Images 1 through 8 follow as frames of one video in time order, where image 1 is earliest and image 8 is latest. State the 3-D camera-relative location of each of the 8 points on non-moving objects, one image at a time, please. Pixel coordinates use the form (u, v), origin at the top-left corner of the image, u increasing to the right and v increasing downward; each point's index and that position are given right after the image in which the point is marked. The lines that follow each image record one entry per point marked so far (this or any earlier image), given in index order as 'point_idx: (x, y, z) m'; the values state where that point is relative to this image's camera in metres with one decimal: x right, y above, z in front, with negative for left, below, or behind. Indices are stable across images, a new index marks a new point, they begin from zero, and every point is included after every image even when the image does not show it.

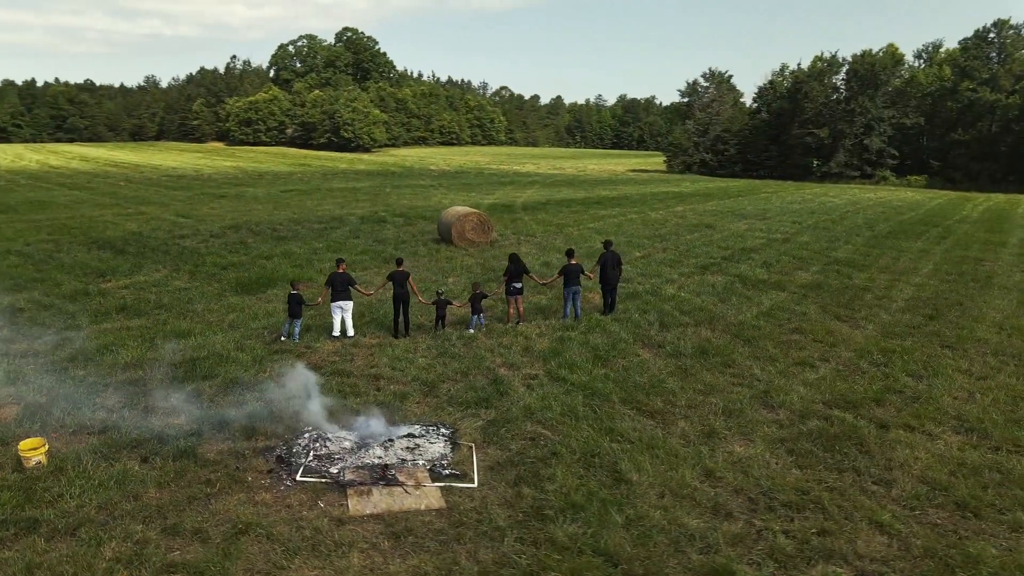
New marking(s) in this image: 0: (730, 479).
0: (+2.0, -1.8, +6.8) m
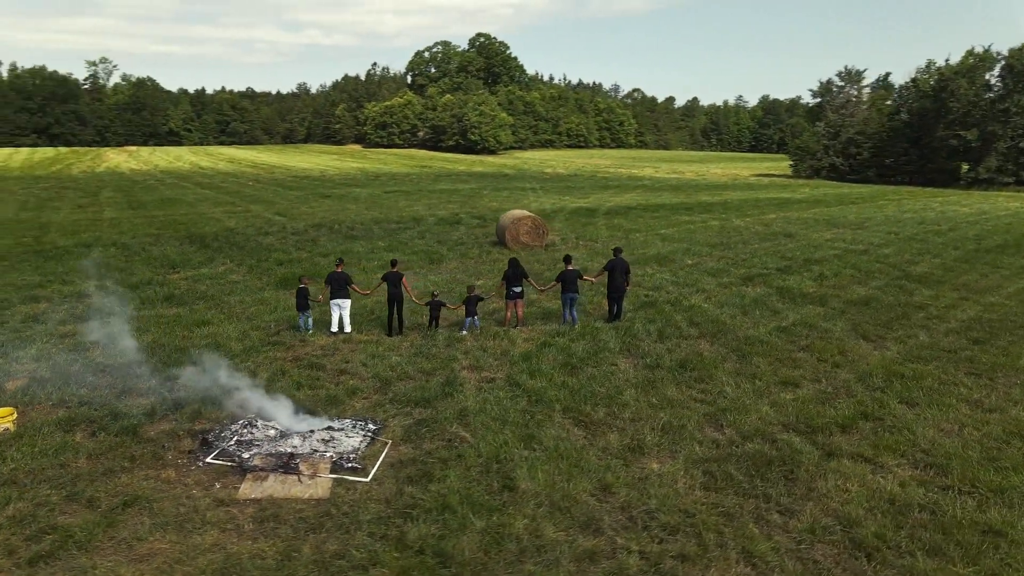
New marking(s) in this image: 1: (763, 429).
0: (+1.0, -1.9, +6.6) m
1: (+2.8, -1.6, +8.1) m
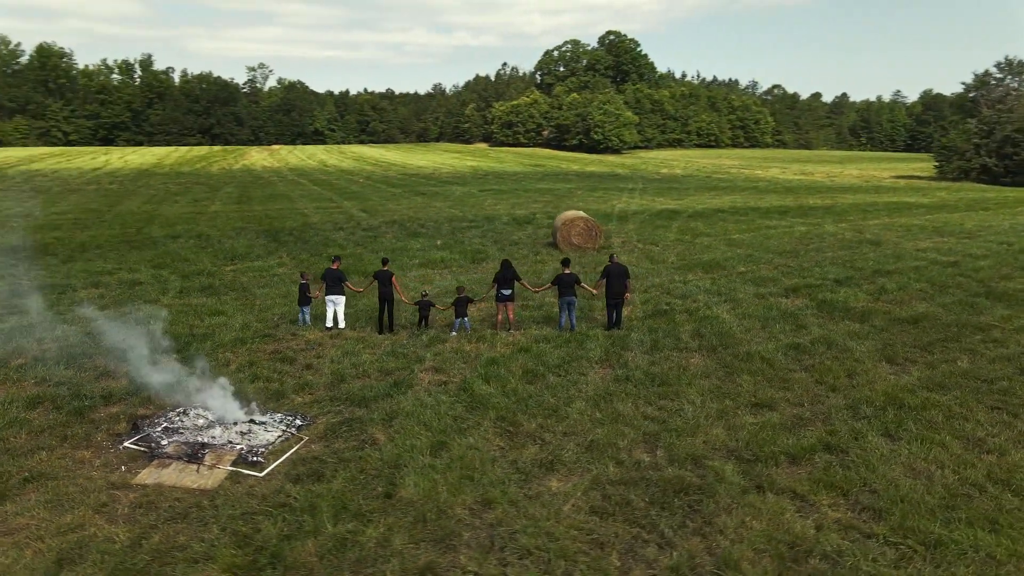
0: (-0.1, -1.9, +6.3) m
1: (+1.9, -1.7, +7.5) m
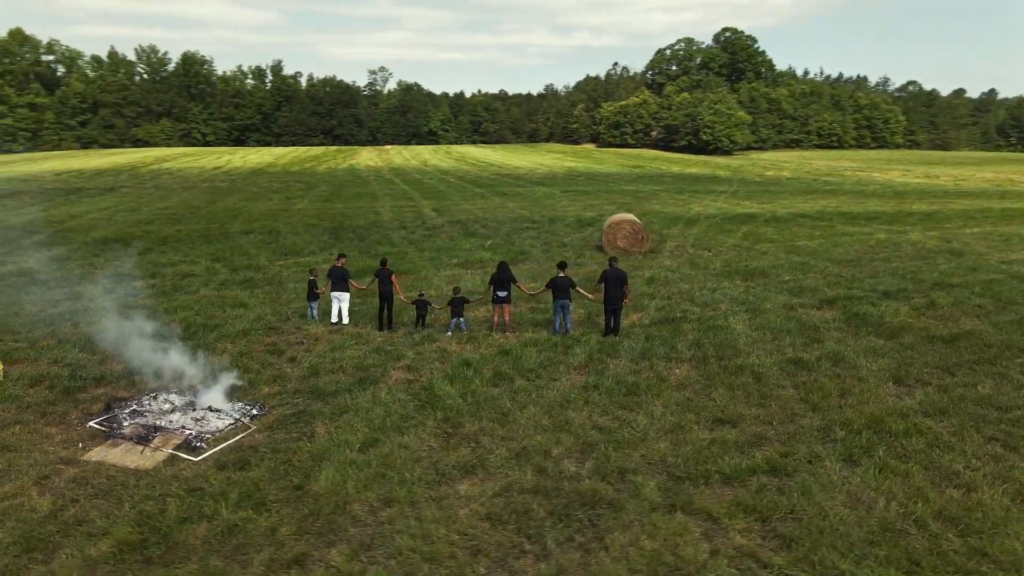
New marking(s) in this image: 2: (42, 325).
0: (-1.0, -2.0, +6.4) m
1: (+1.1, -1.8, +7.3) m
2: (-7.8, -0.6, +12.3) m
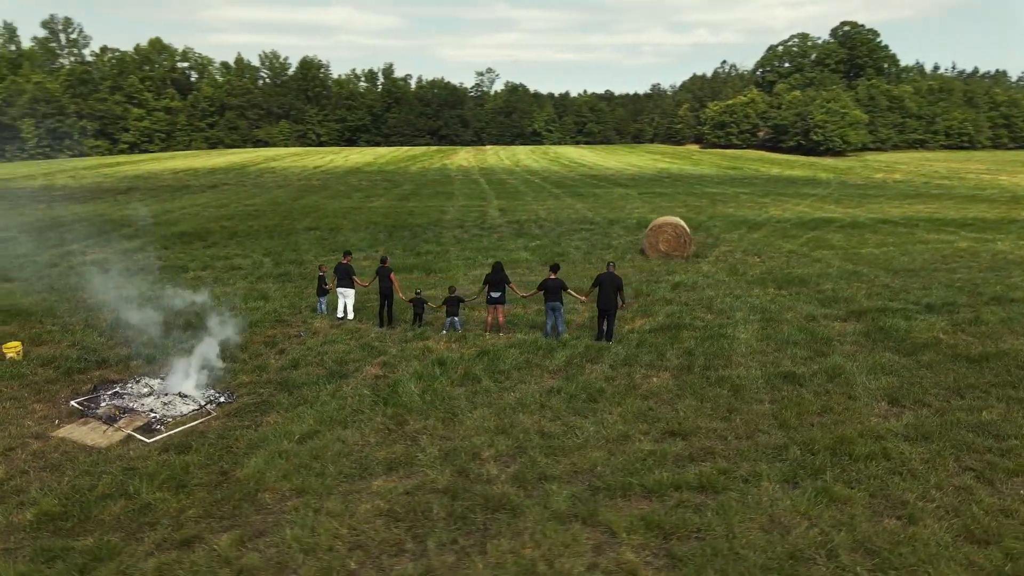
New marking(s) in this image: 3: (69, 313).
0: (-1.9, -1.9, +6.6) m
1: (+0.4, -1.8, +7.2) m
2: (-7.7, -0.4, +13.4) m
3: (-8.0, -0.5, +13.1) m
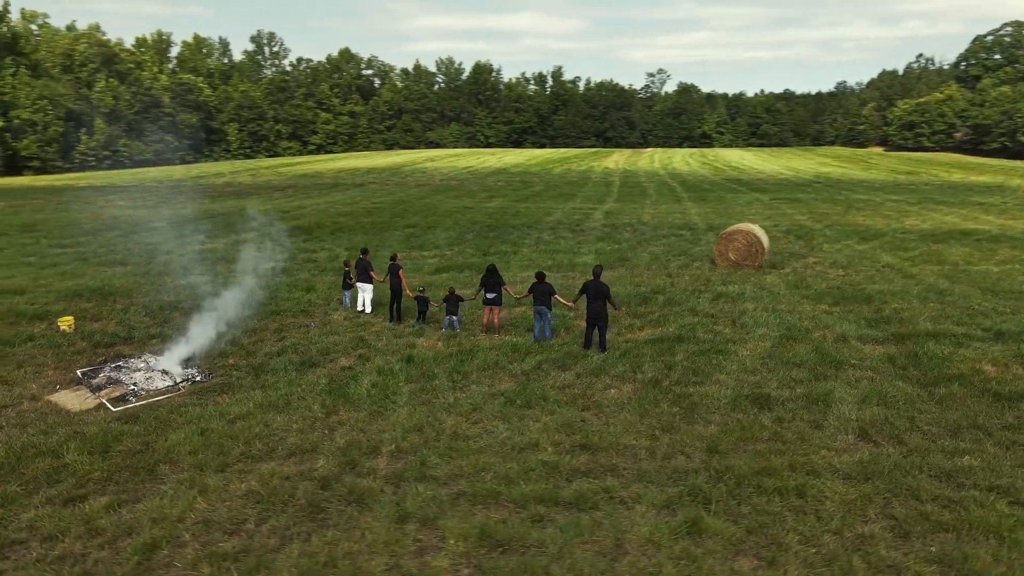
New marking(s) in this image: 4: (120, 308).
0: (-3.2, -1.8, +7.2) m
1: (-0.8, -1.9, +7.2) m
2: (-7.3, -0.1, +15.1) m
3: (-7.5, -0.2, +14.9) m
4: (-7.4, -0.4, +13.6) m
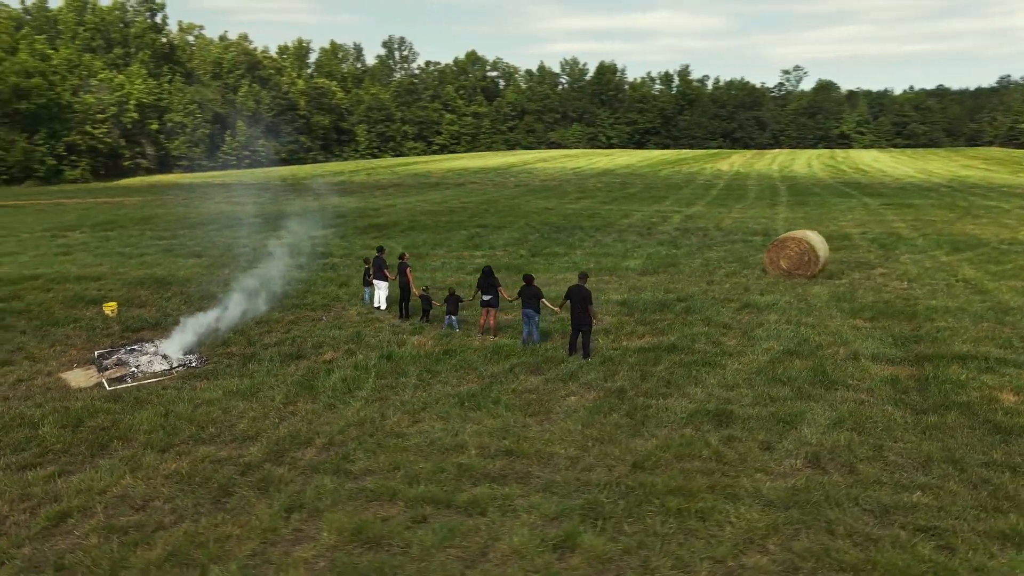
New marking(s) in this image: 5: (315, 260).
0: (-4.0, -1.8, +7.8) m
1: (-1.7, -1.8, +7.4) m
2: (-6.7, +0.1, +16.3) m
3: (-7.0, +0.1, +16.1) m
4: (-7.1, -0.2, +14.8) m
5: (-5.4, +0.7, +19.2) m
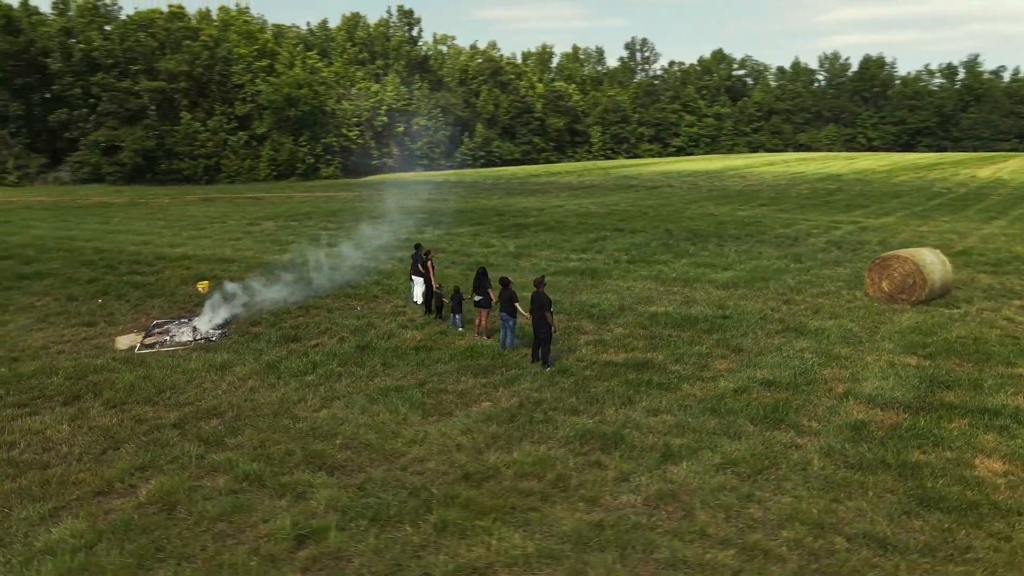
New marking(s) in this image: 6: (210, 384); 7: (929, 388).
0: (-5.4, -1.5, +9.3) m
1: (-3.3, -1.7, +8.2) m
2: (-5.0, +0.4, +18.2) m
3: (-5.4, +0.4, +18.1) m
4: (-5.8, +0.2, +16.9) m
5: (-2.8, +0.9, +20.5) m
6: (-4.0, -1.3, +9.9) m
7: (+5.5, -1.3, +9.5) m
